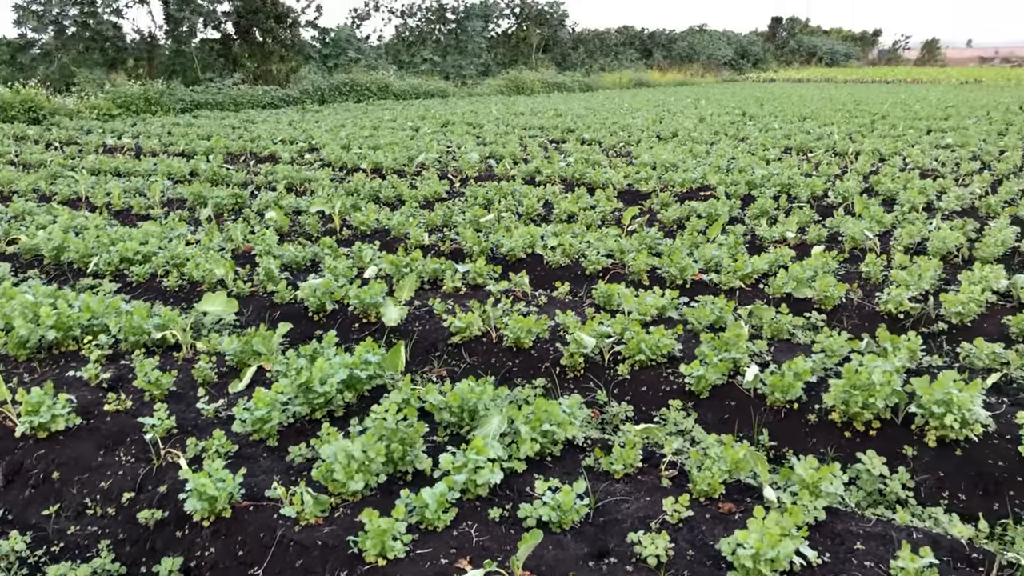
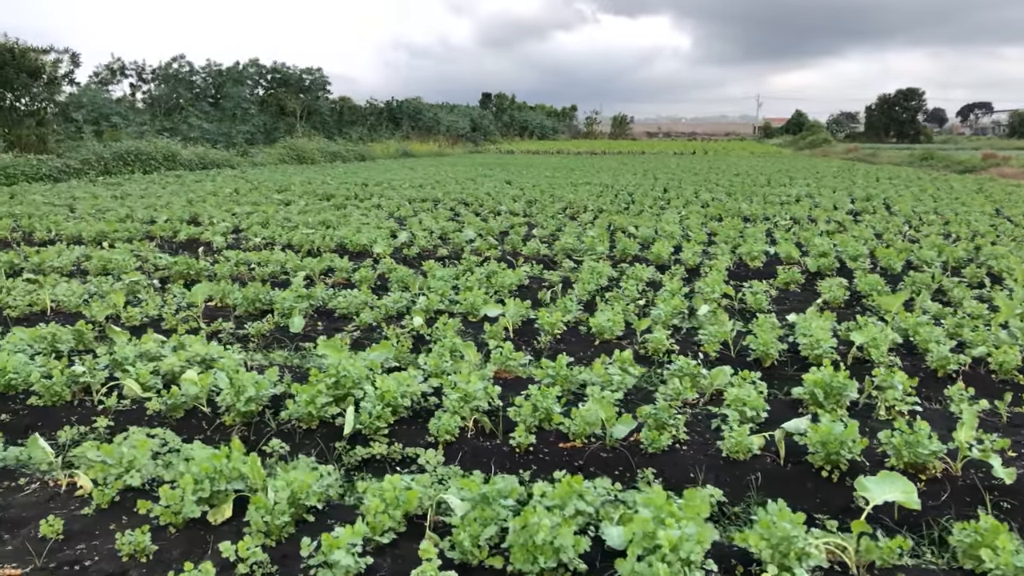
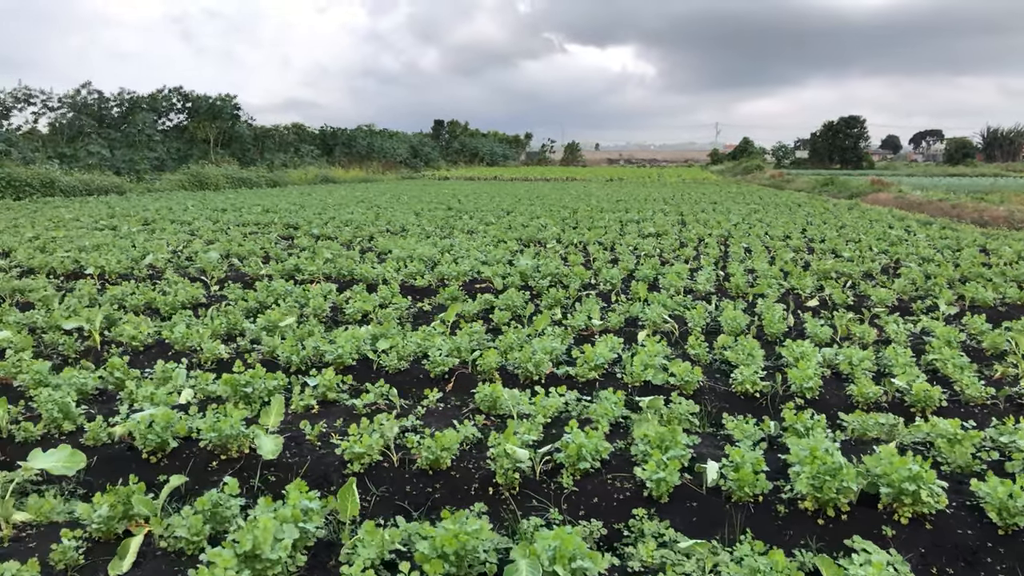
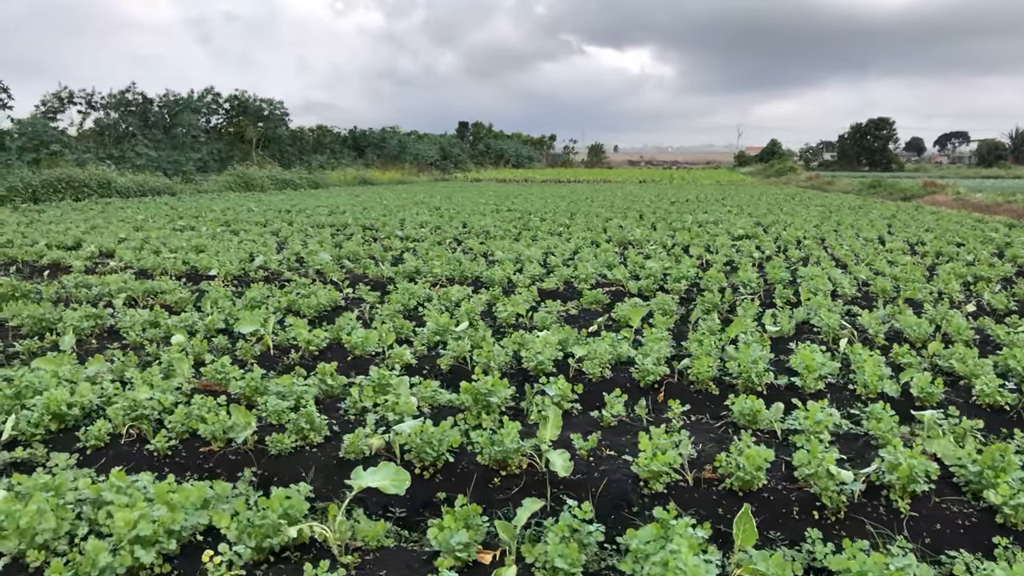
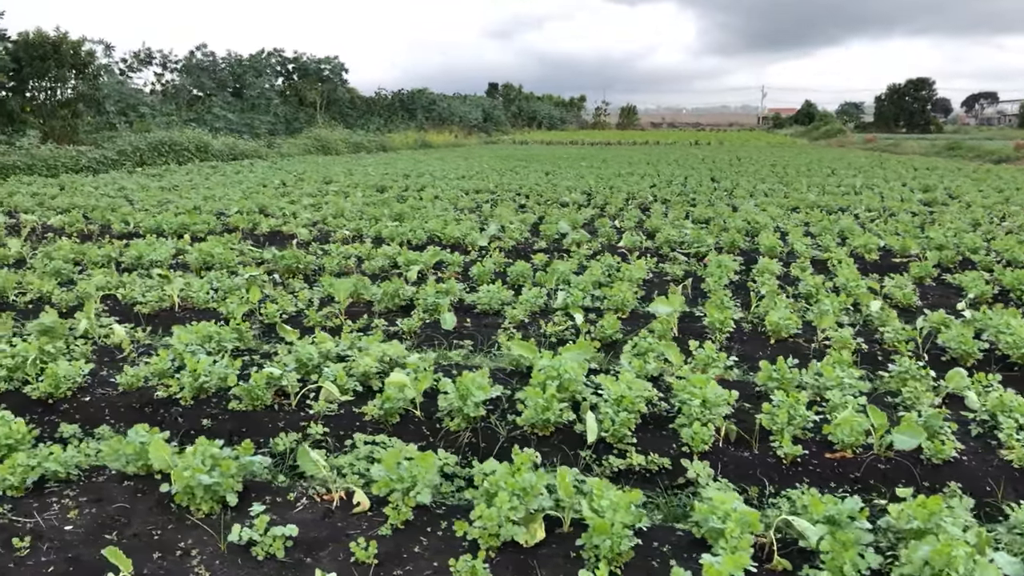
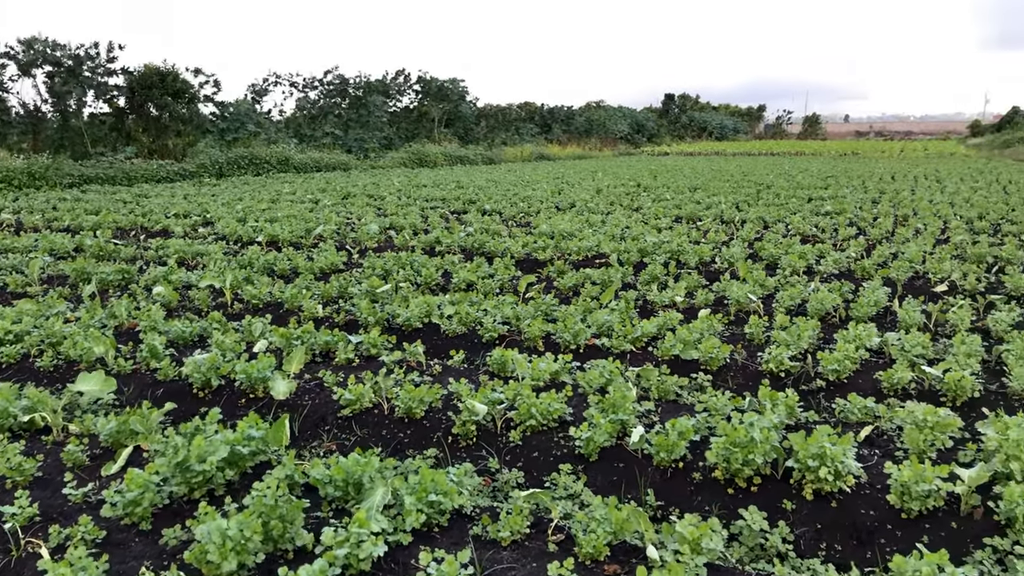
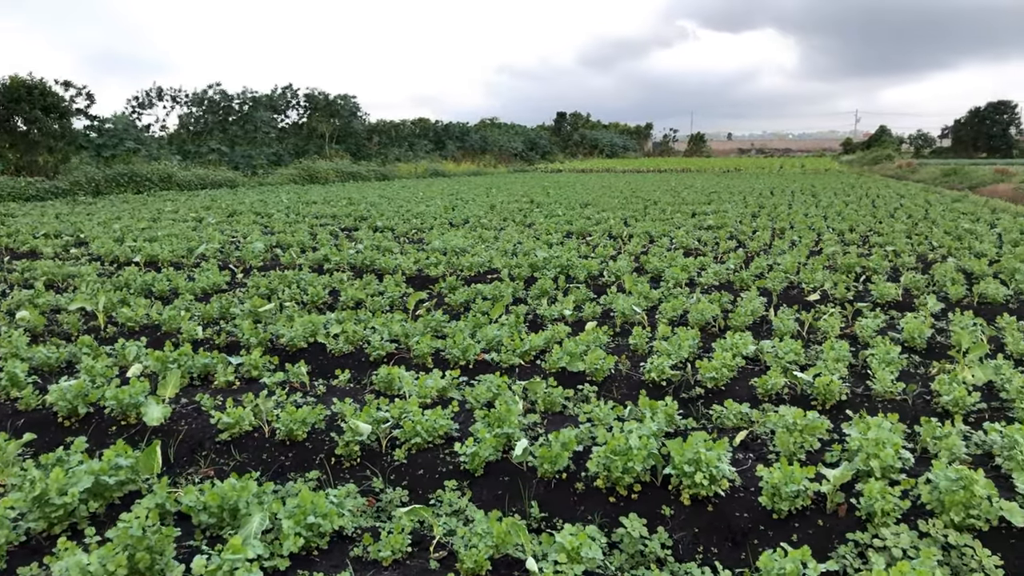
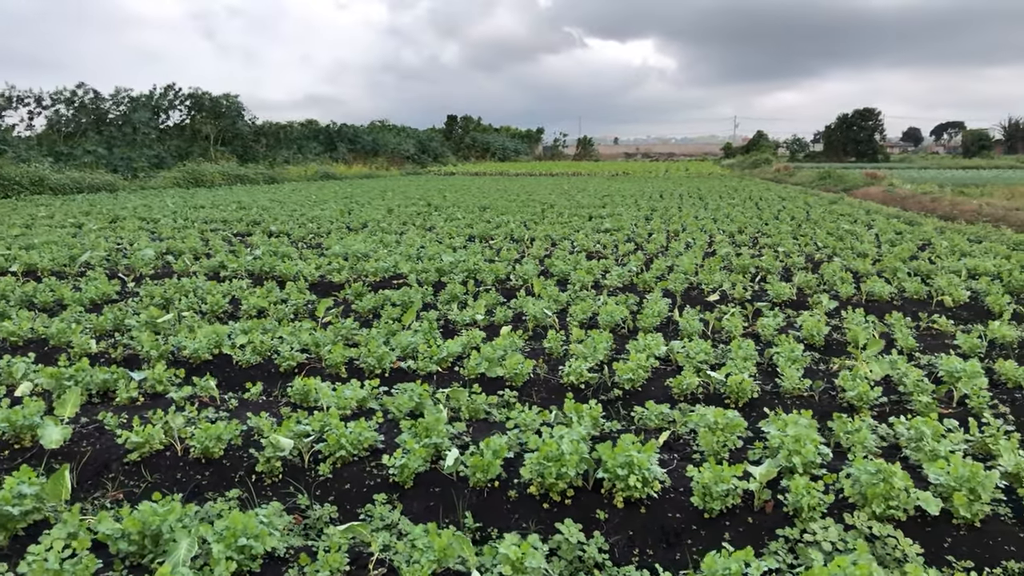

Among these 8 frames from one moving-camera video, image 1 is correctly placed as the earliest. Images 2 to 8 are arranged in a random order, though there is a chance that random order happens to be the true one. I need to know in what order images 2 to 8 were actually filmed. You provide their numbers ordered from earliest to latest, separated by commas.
6, 7, 8, 3, 4, 2, 5
